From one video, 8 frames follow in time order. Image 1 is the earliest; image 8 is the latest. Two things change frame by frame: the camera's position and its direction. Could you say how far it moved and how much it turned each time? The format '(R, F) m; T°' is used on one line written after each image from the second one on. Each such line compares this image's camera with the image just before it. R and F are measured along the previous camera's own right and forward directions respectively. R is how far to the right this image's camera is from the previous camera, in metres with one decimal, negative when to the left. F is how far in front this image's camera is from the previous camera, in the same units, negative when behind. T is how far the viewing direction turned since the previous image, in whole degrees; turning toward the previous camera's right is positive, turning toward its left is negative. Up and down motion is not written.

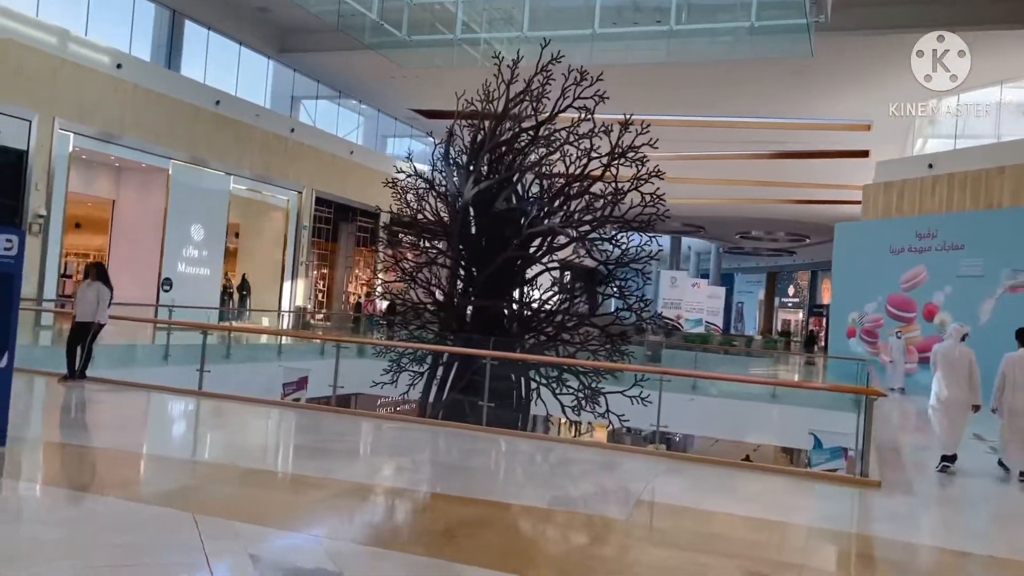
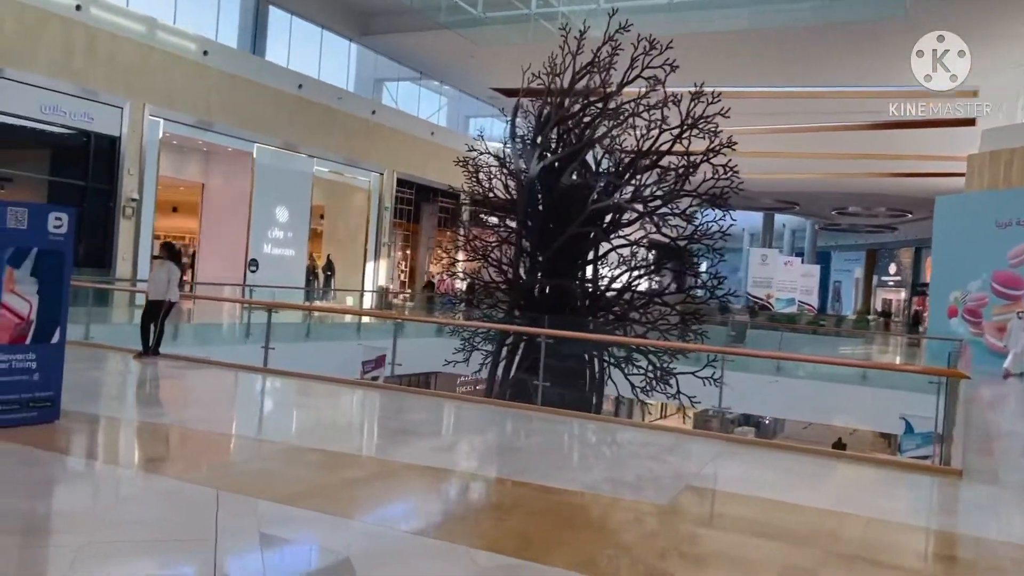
(+0.2, +0.2) m; -6°
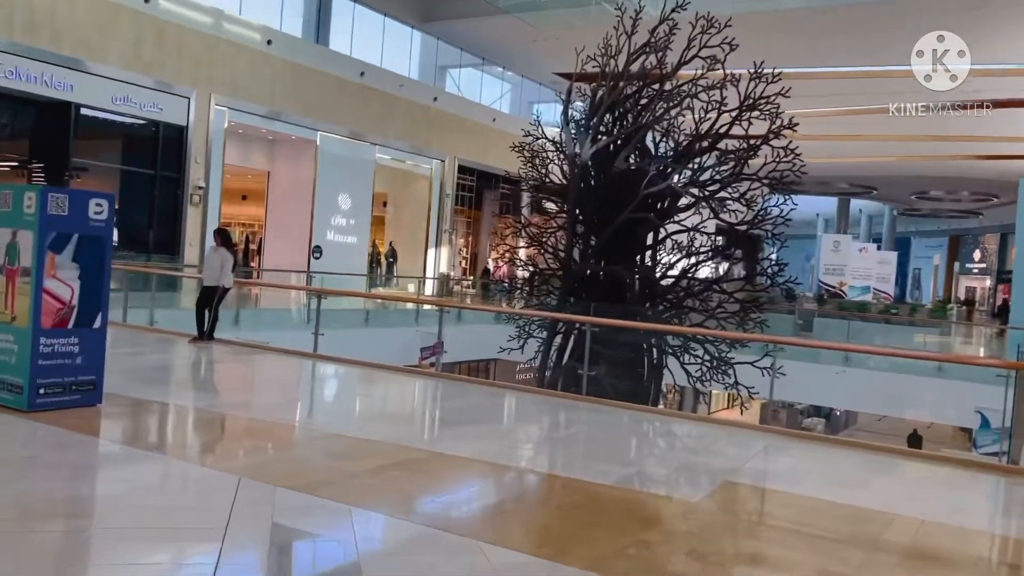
(+0.1, +0.1) m; -5°
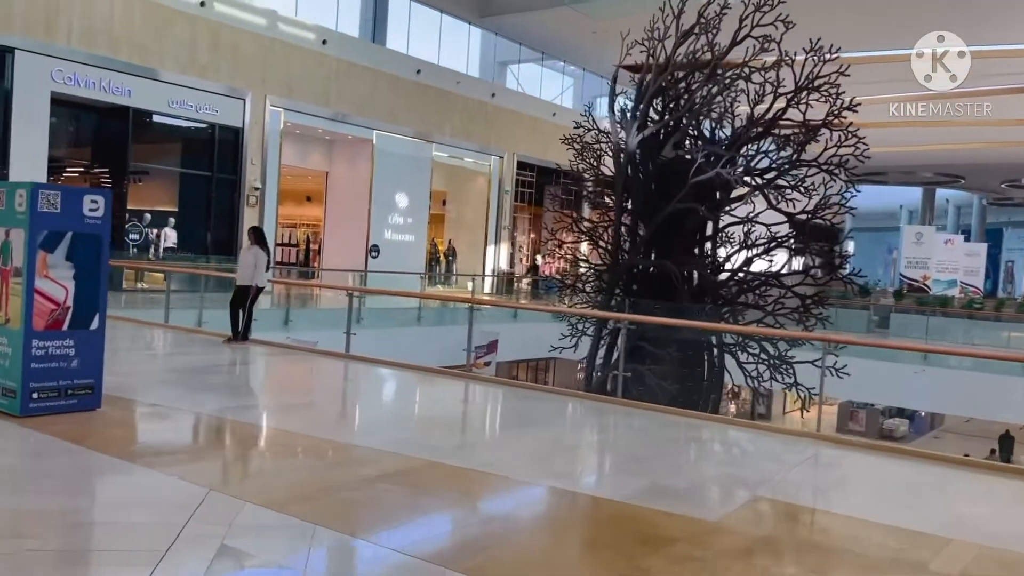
(+0.3, +0.3) m; -5°
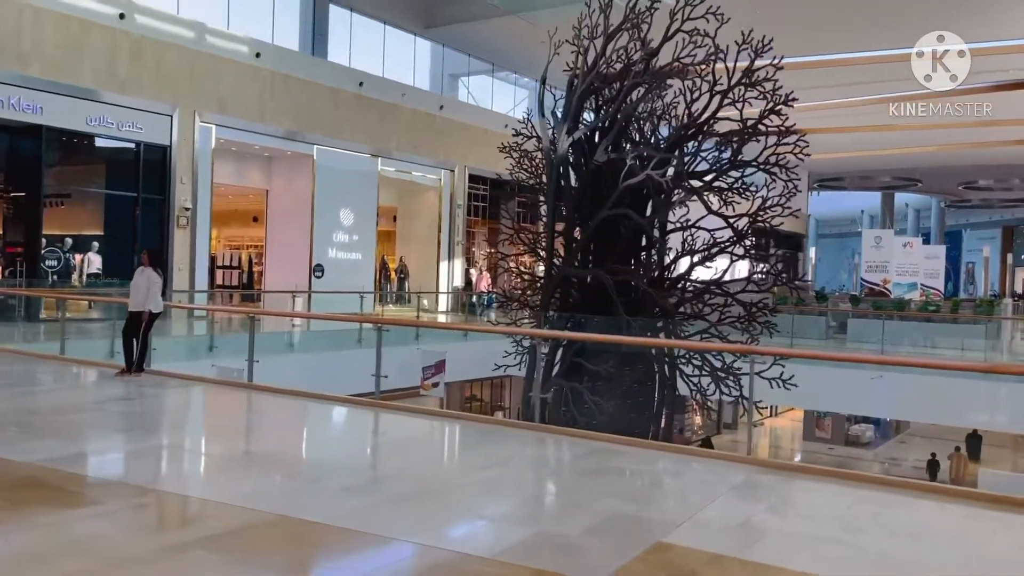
(+0.4, +0.5) m; +2°
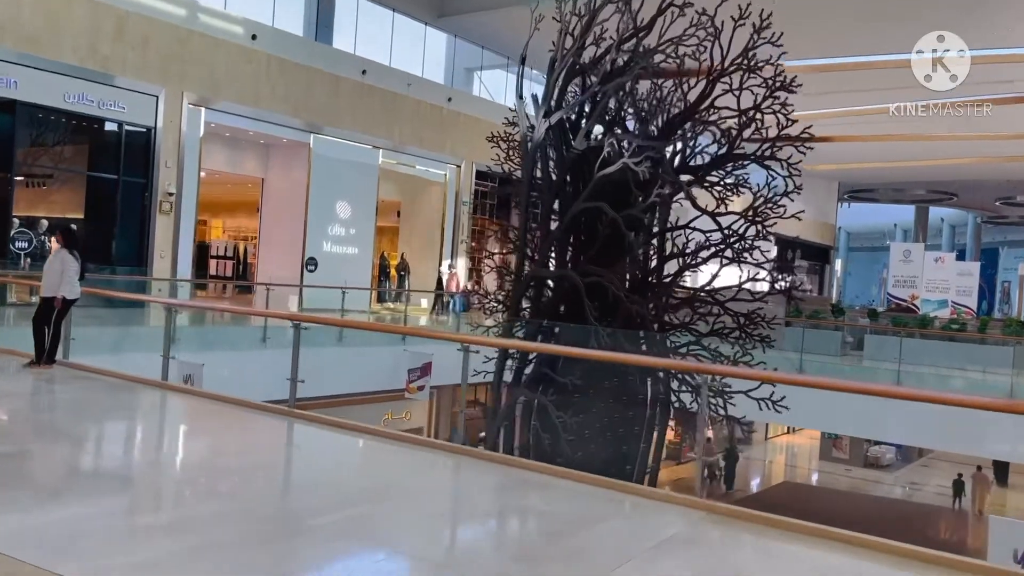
(+0.5, +0.7) m; -2°
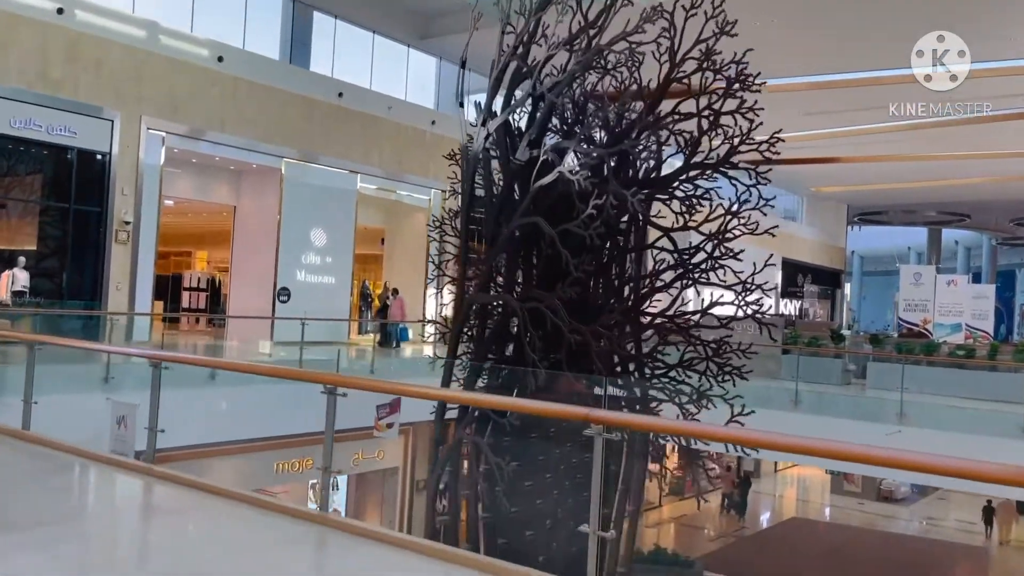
(+0.5, +0.7) m; -1°
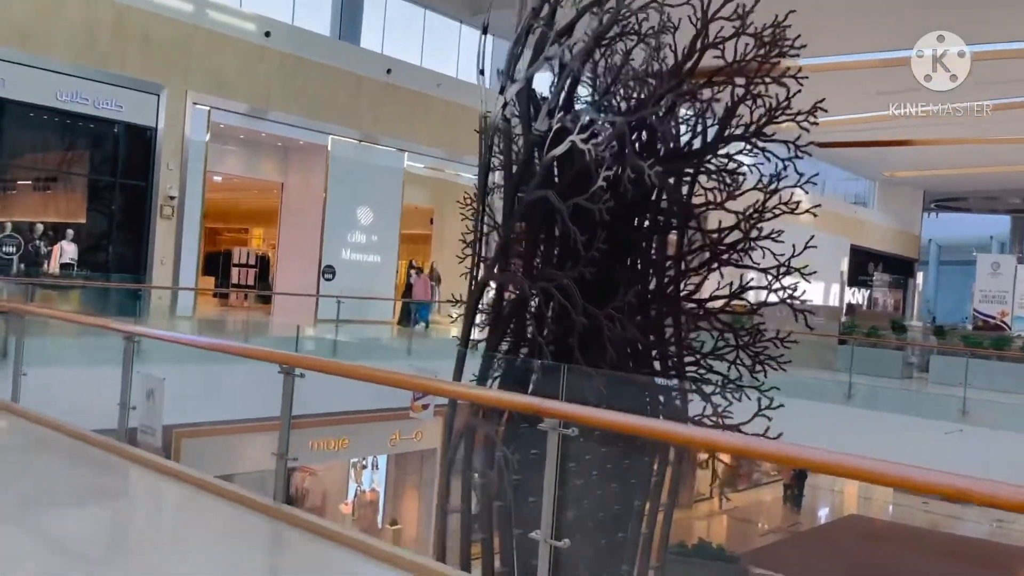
(+0.3, +0.3) m; -4°
